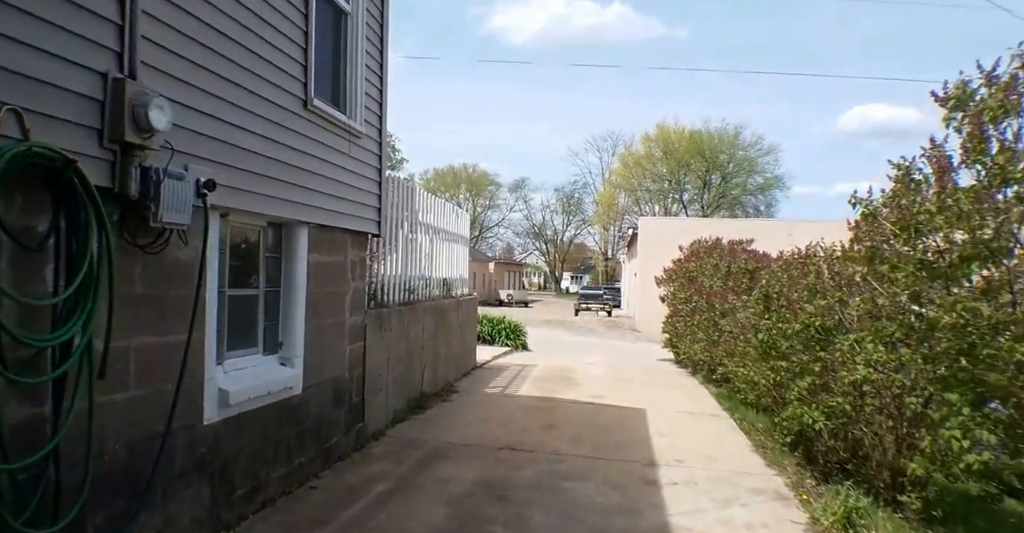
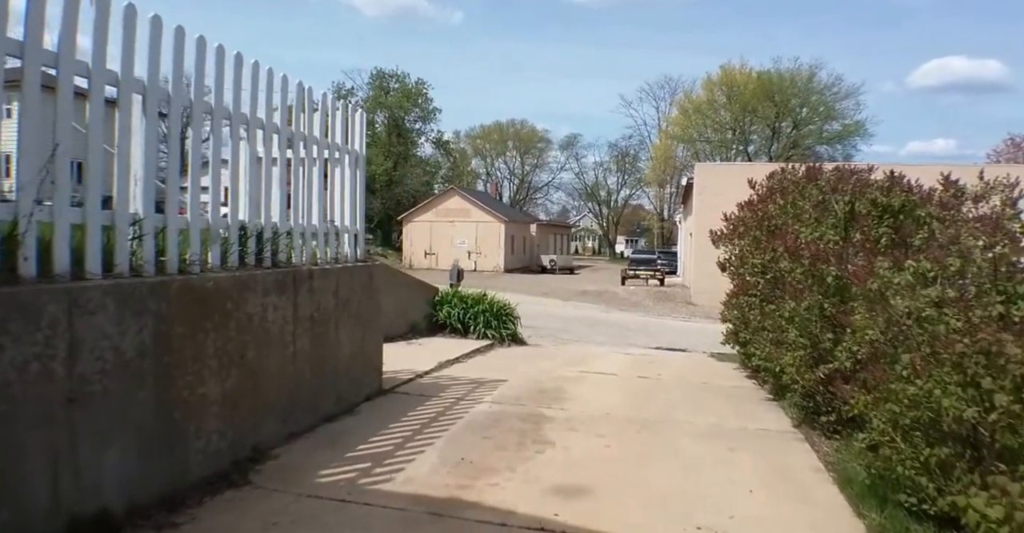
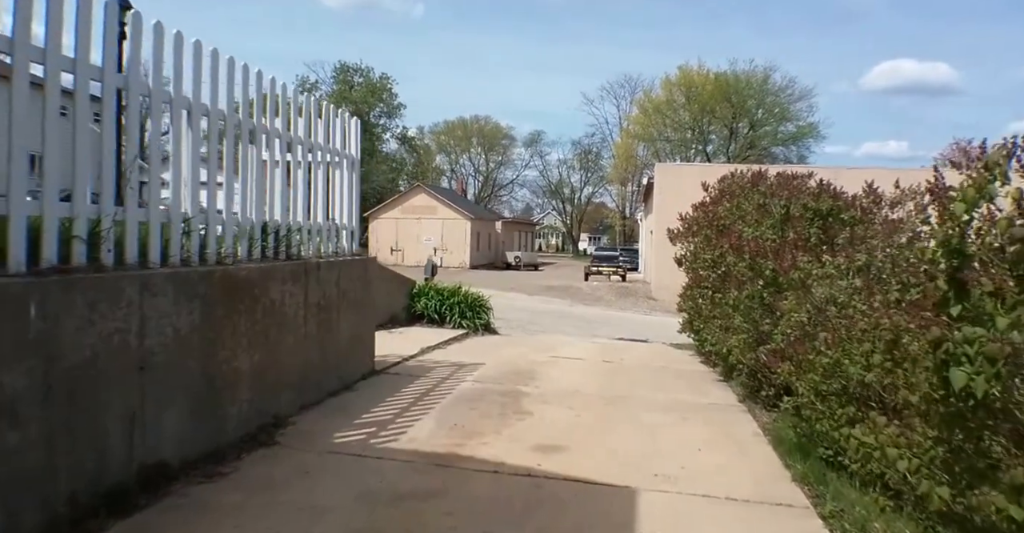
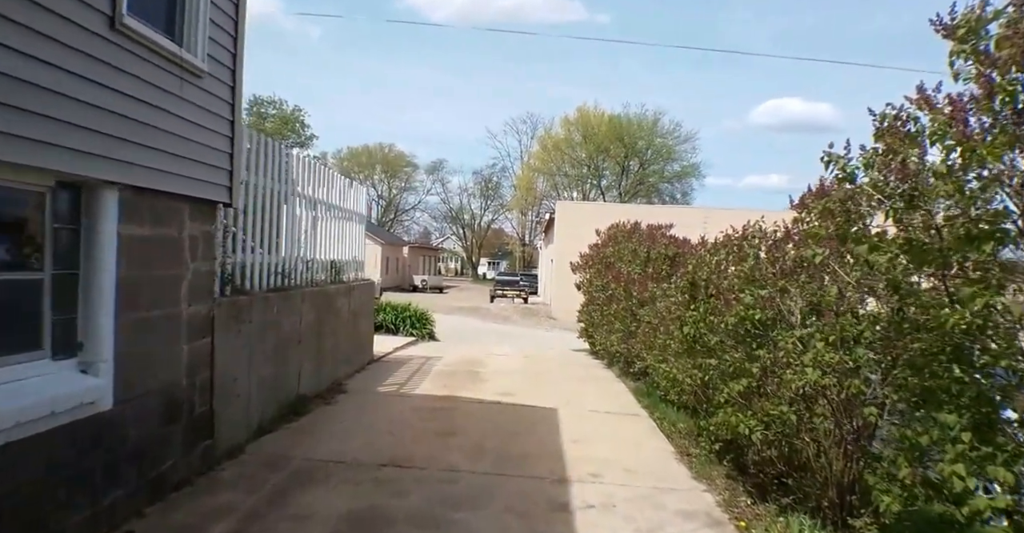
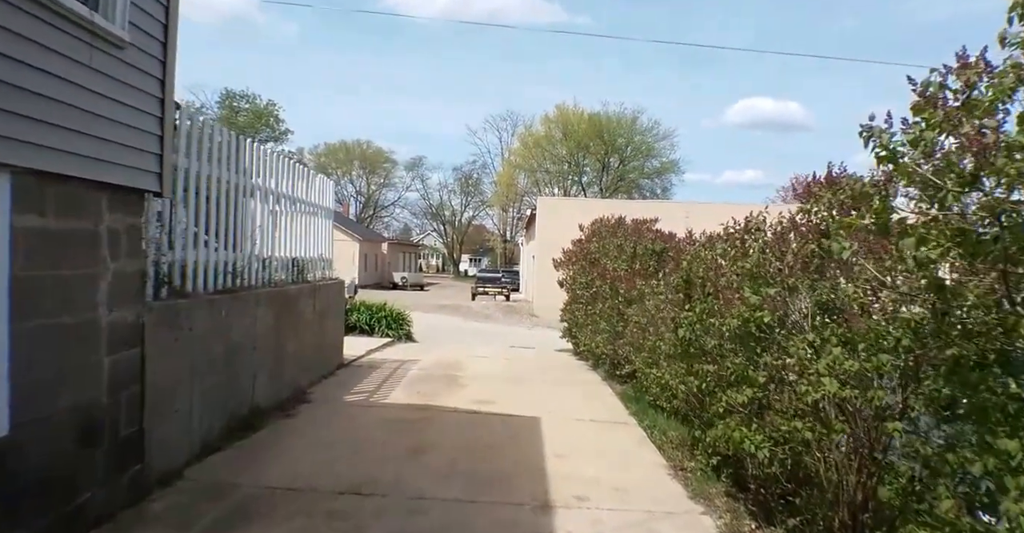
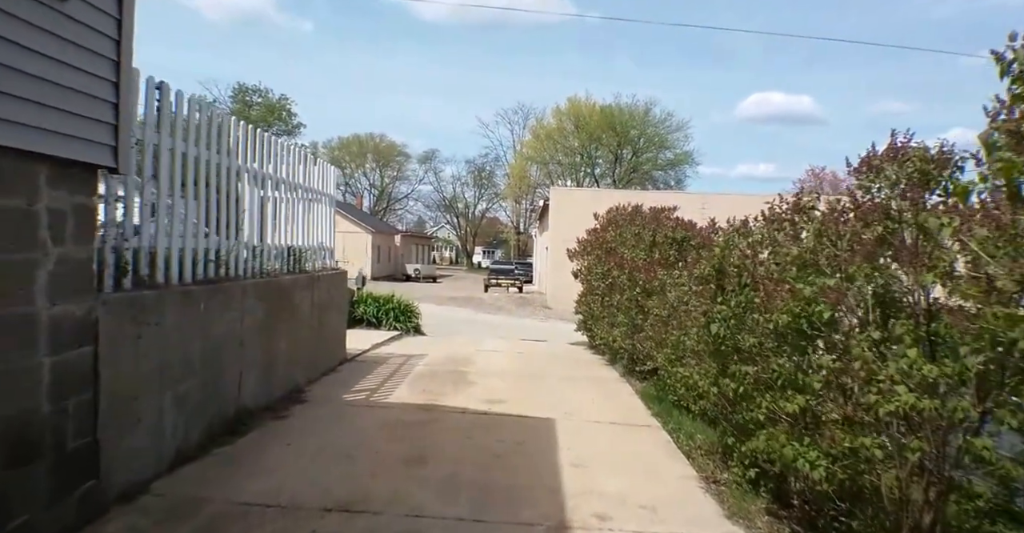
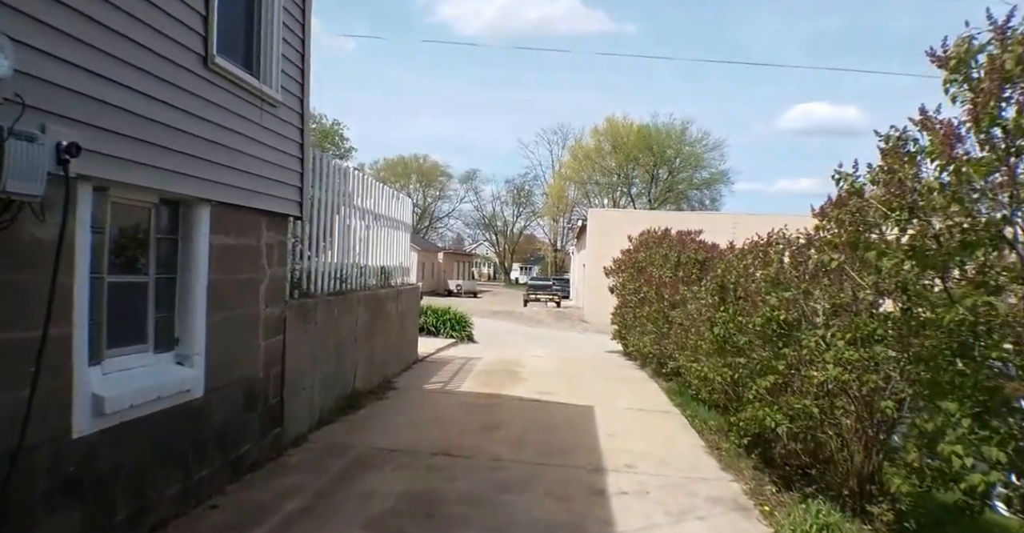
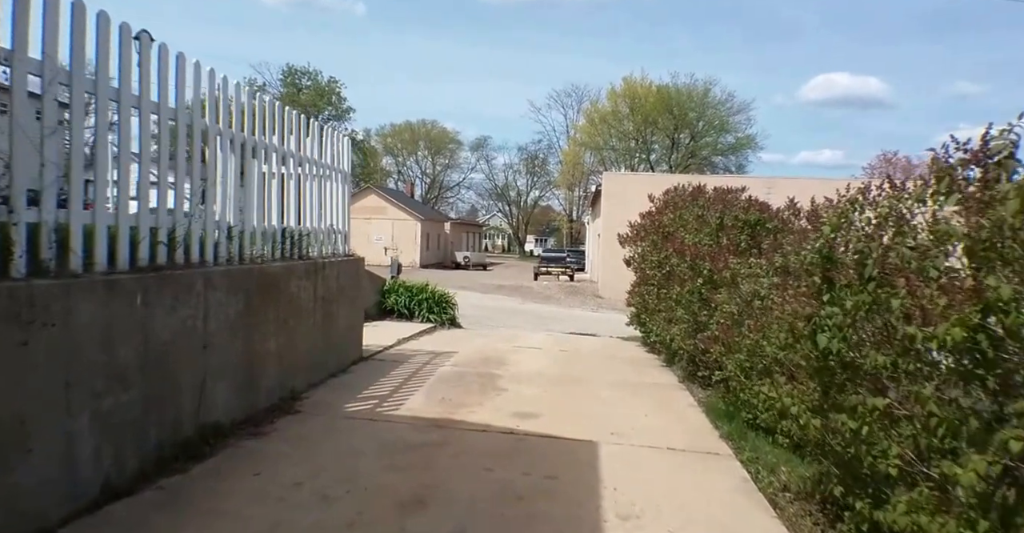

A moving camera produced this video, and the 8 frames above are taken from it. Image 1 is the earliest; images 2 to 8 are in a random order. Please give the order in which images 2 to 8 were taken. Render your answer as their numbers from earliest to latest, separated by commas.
7, 4, 5, 6, 8, 3, 2
